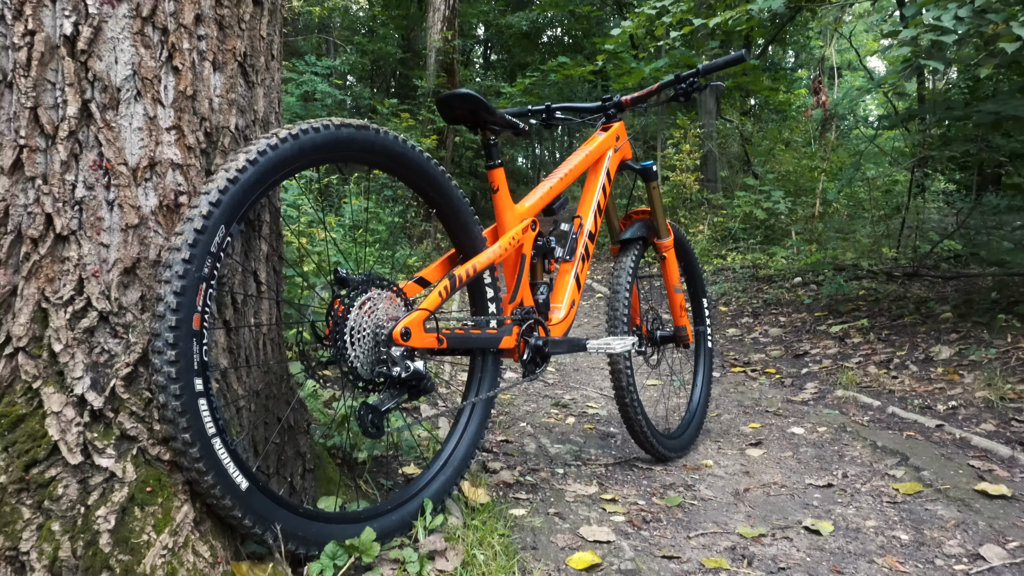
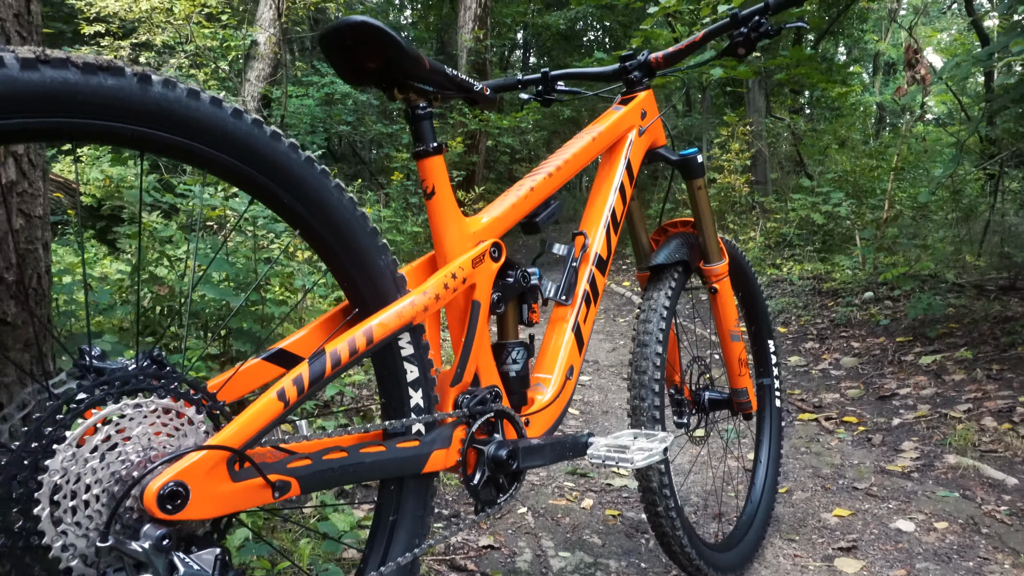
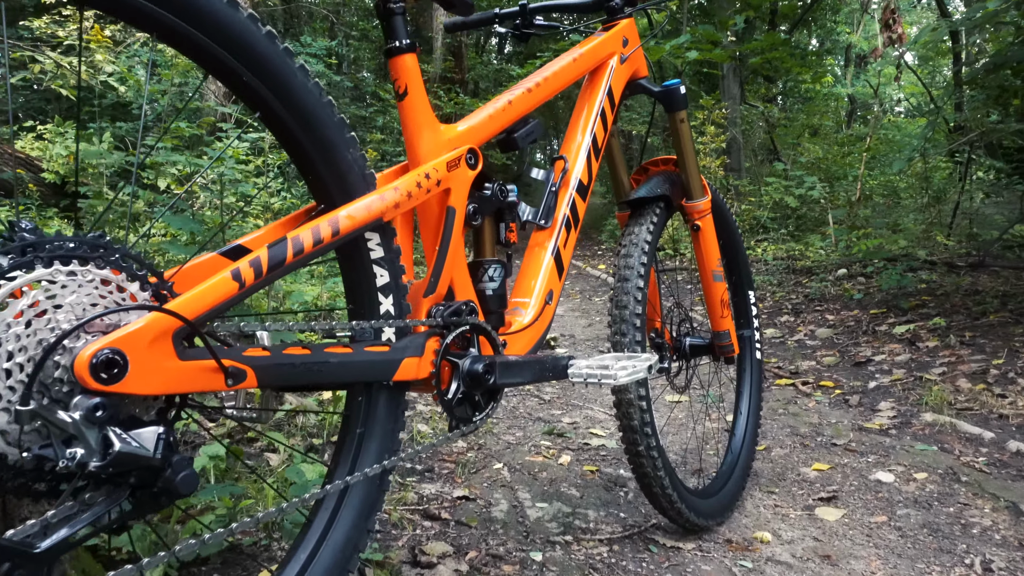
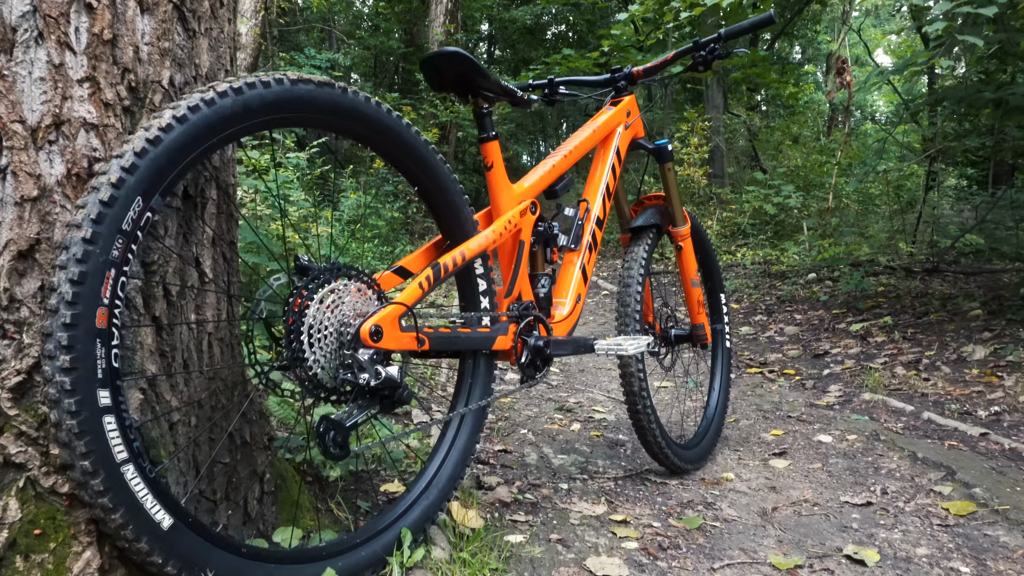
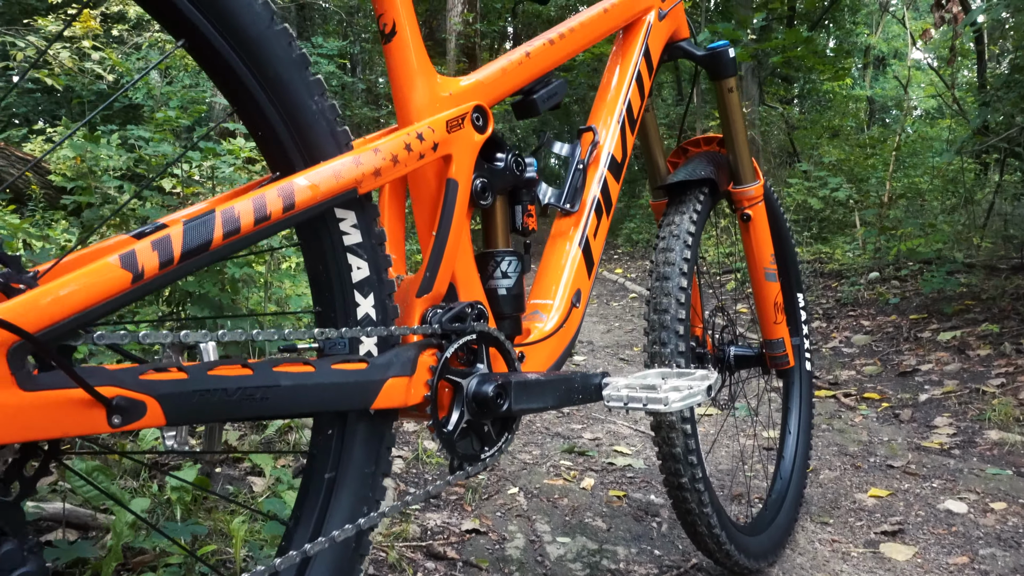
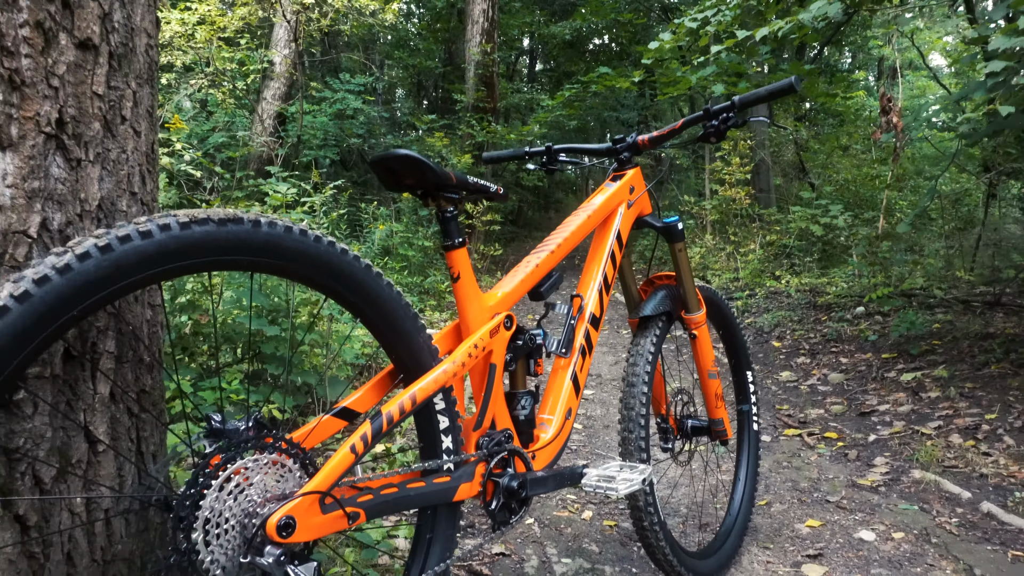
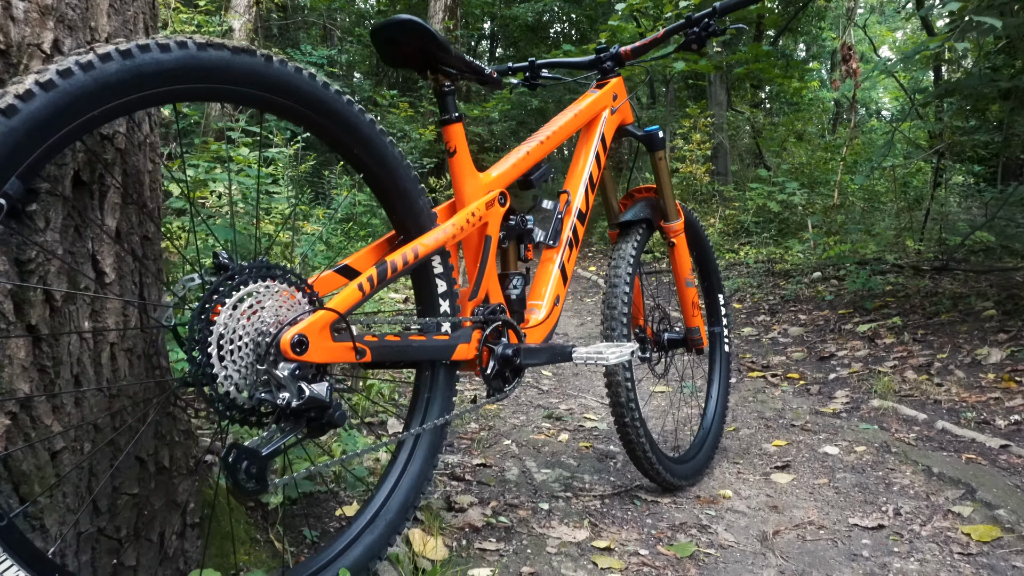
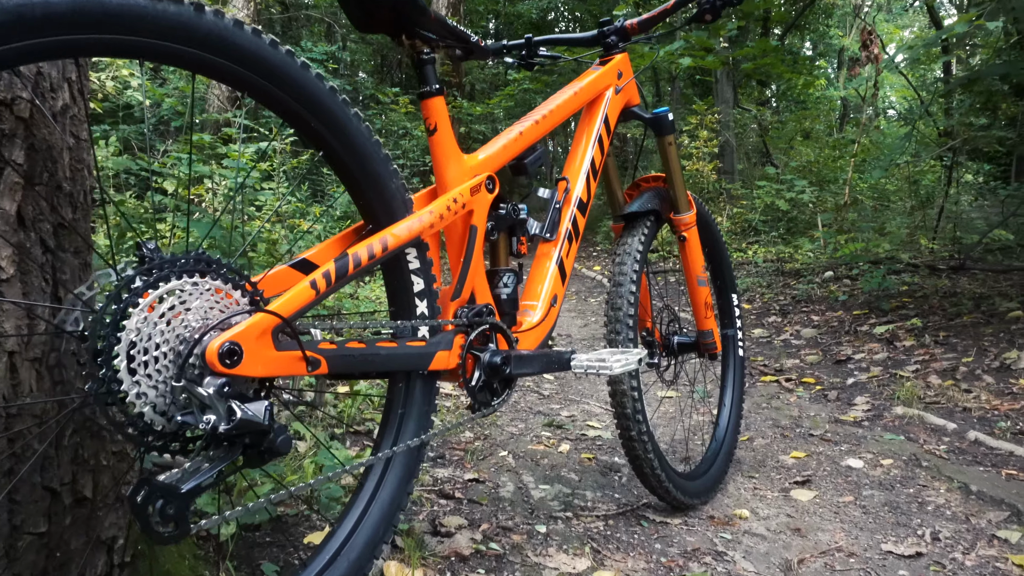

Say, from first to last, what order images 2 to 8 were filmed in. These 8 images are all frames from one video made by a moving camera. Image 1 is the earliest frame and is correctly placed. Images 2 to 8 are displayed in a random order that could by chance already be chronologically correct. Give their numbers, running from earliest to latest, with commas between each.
4, 7, 8, 3, 5, 2, 6
